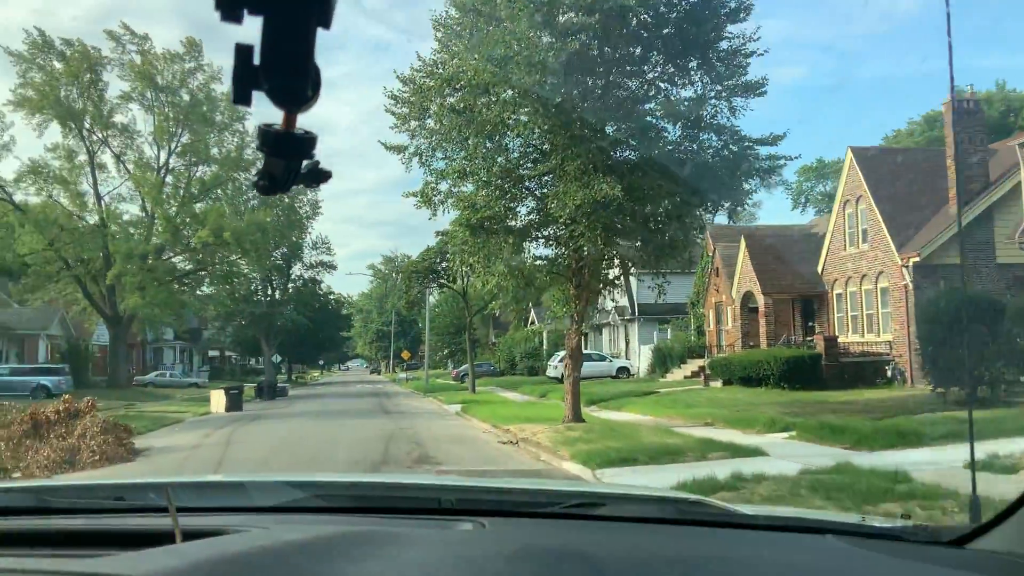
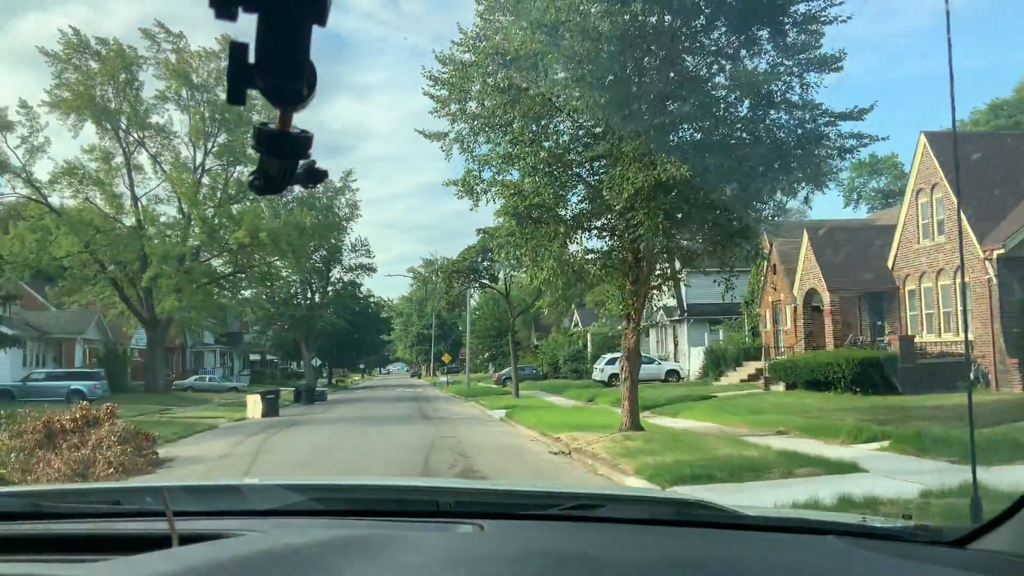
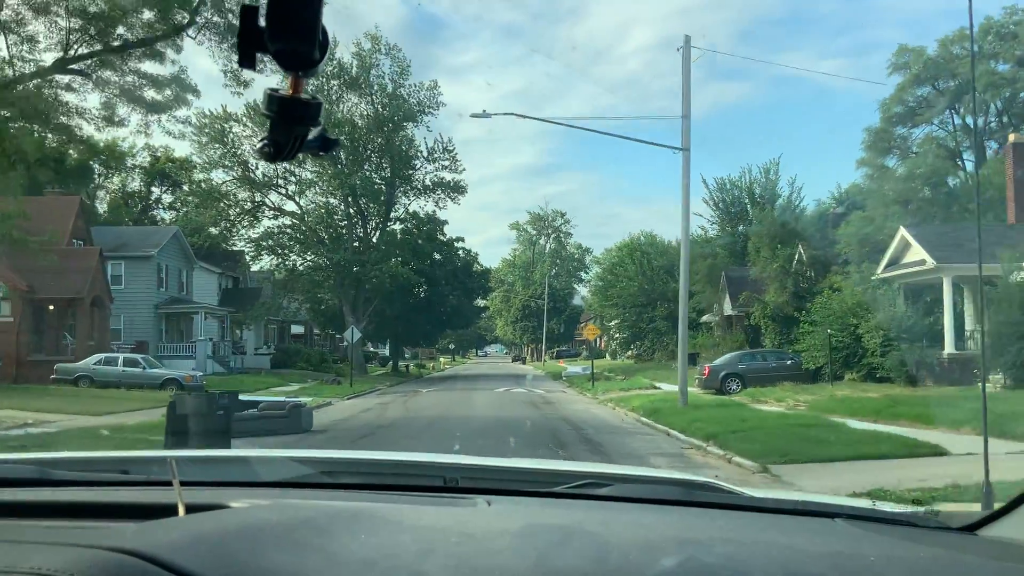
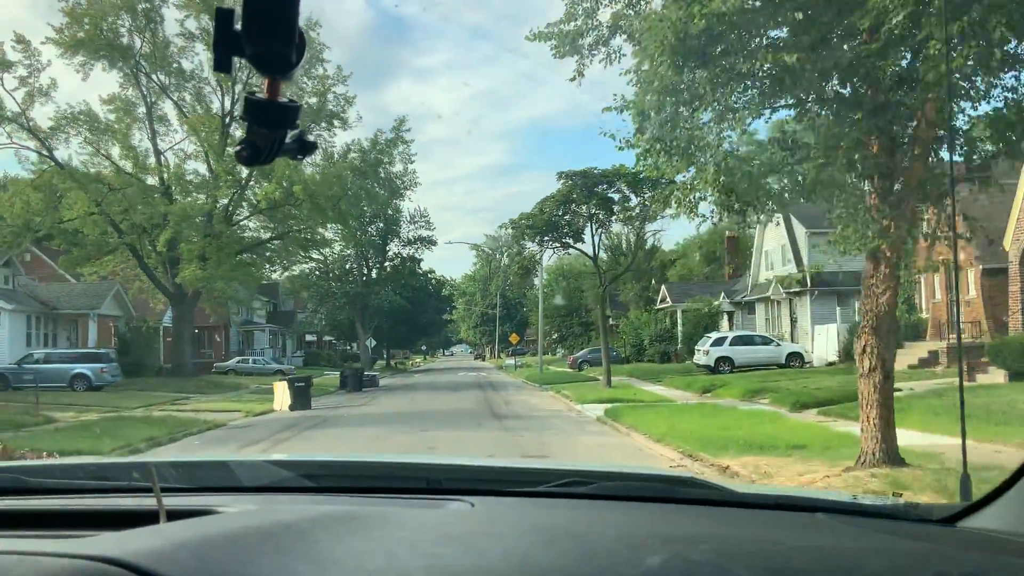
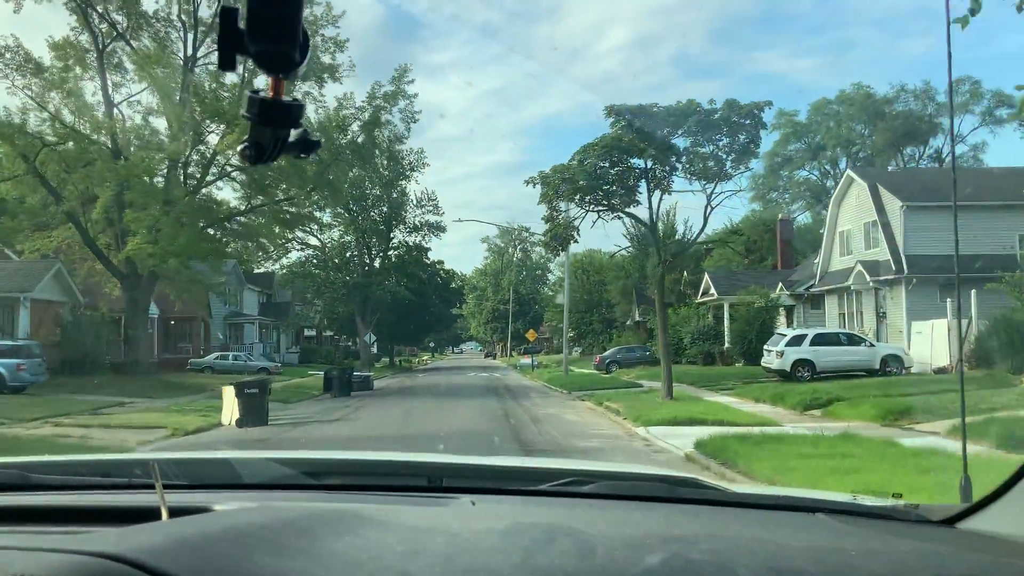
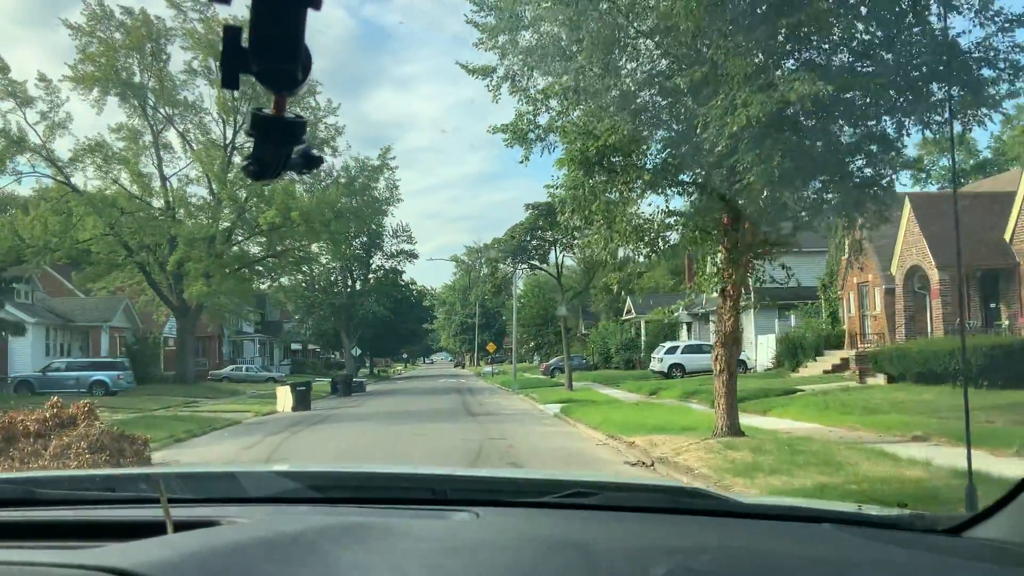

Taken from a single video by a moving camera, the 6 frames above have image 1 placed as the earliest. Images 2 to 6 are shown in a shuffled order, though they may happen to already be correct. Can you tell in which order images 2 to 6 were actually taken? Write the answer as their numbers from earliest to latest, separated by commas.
2, 6, 4, 5, 3
